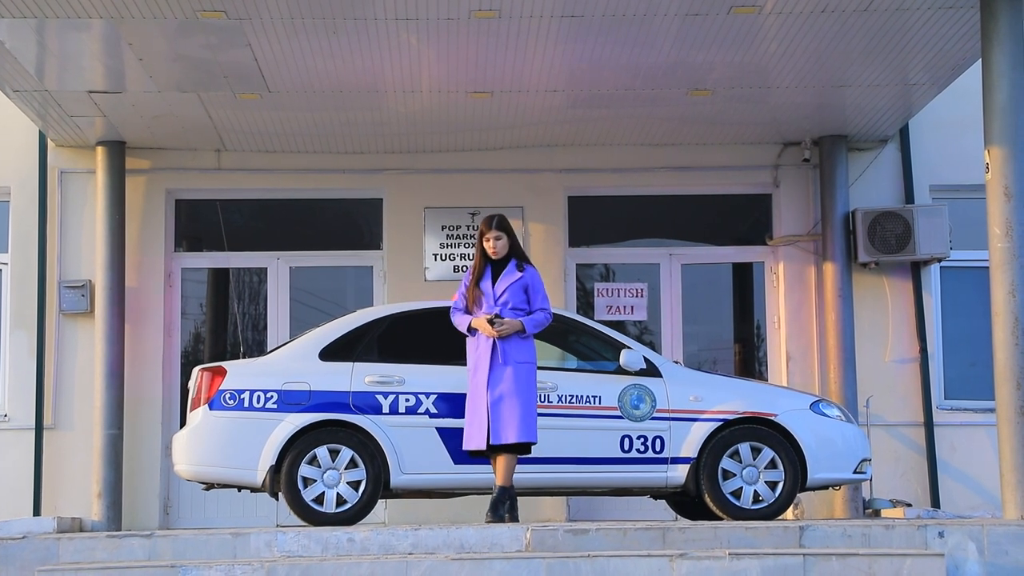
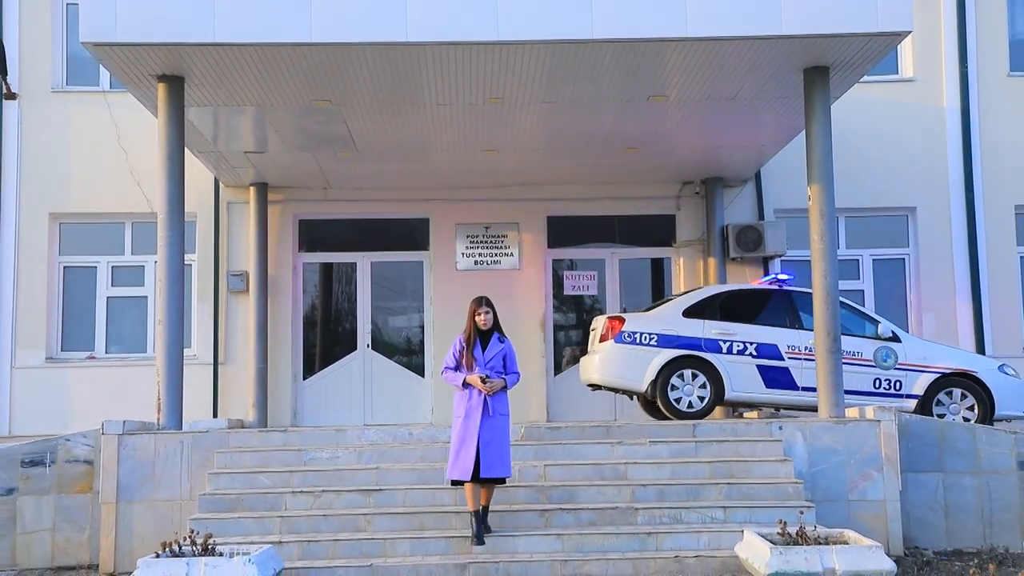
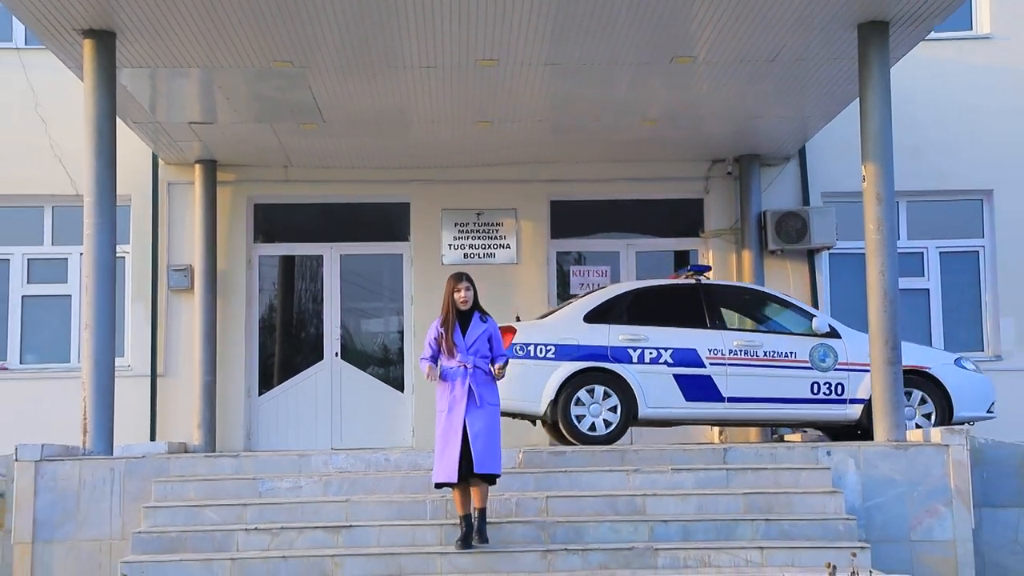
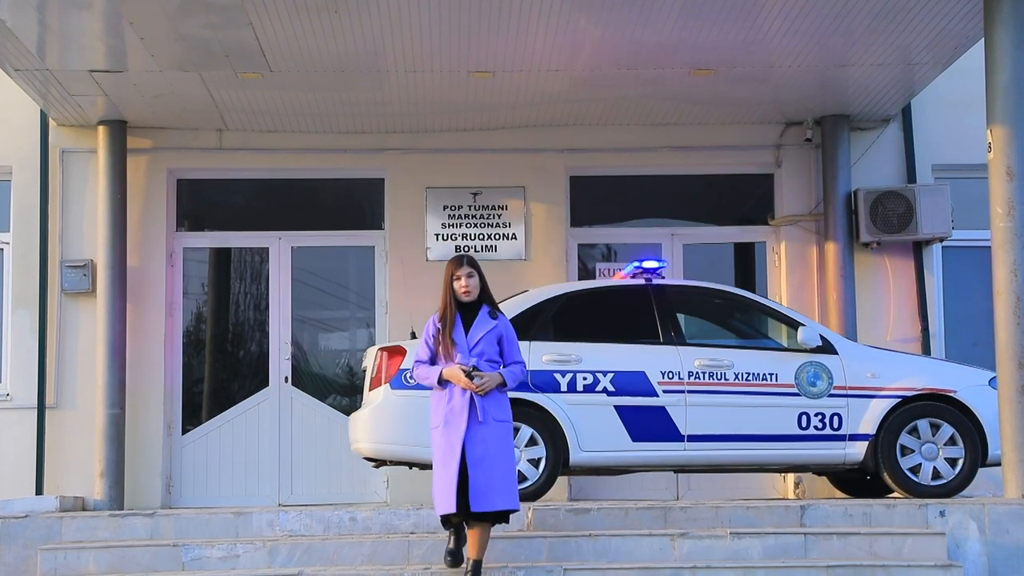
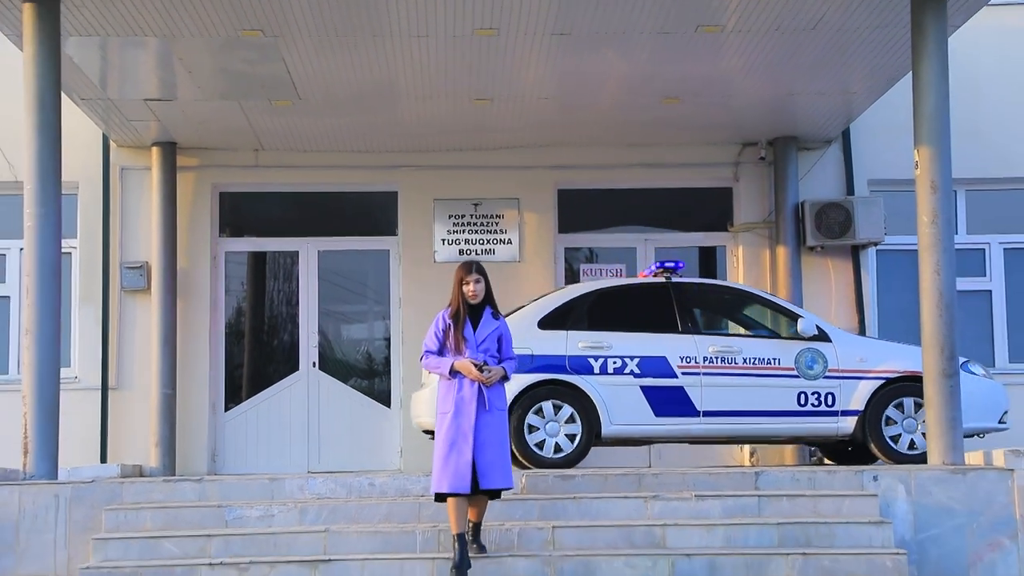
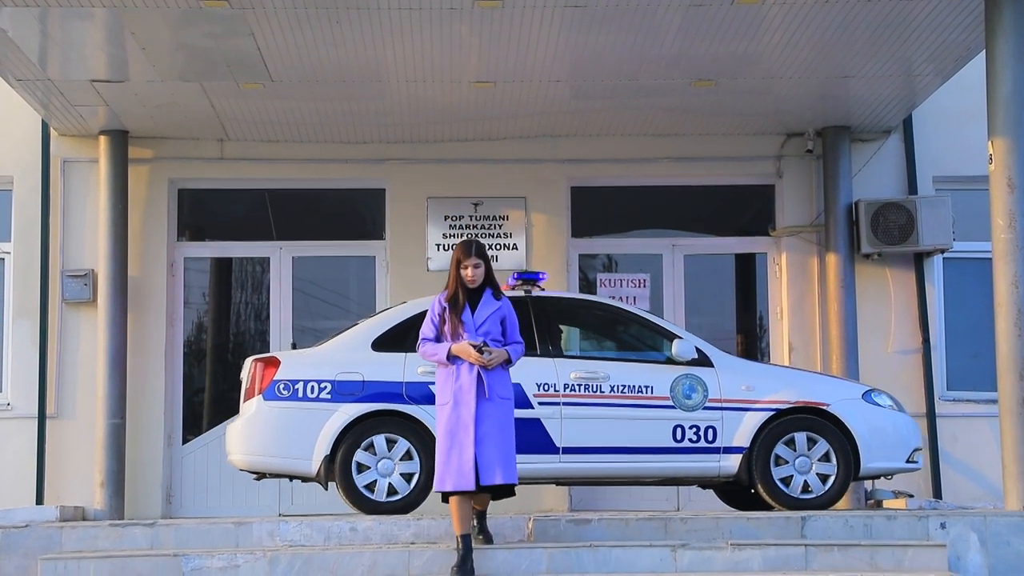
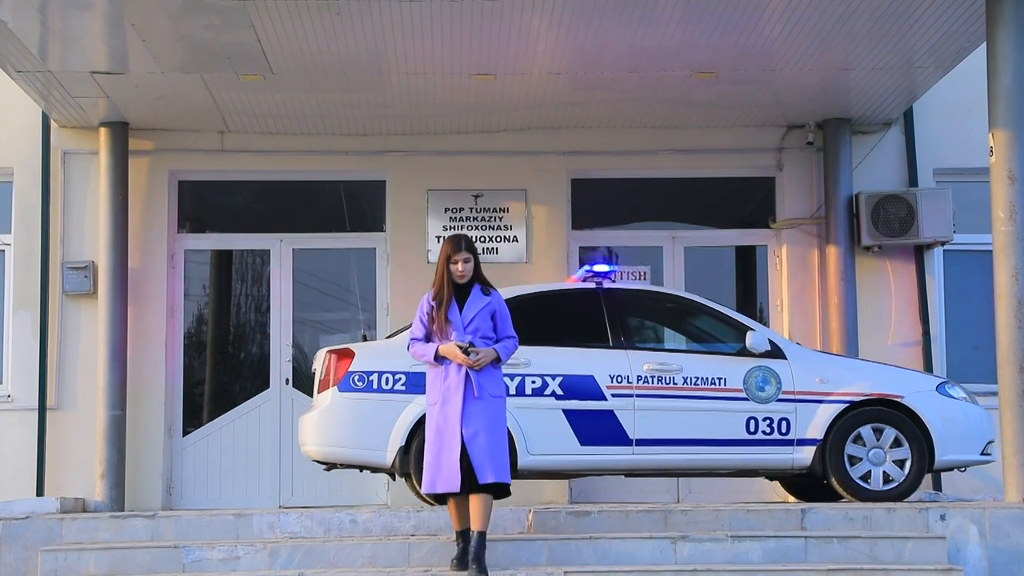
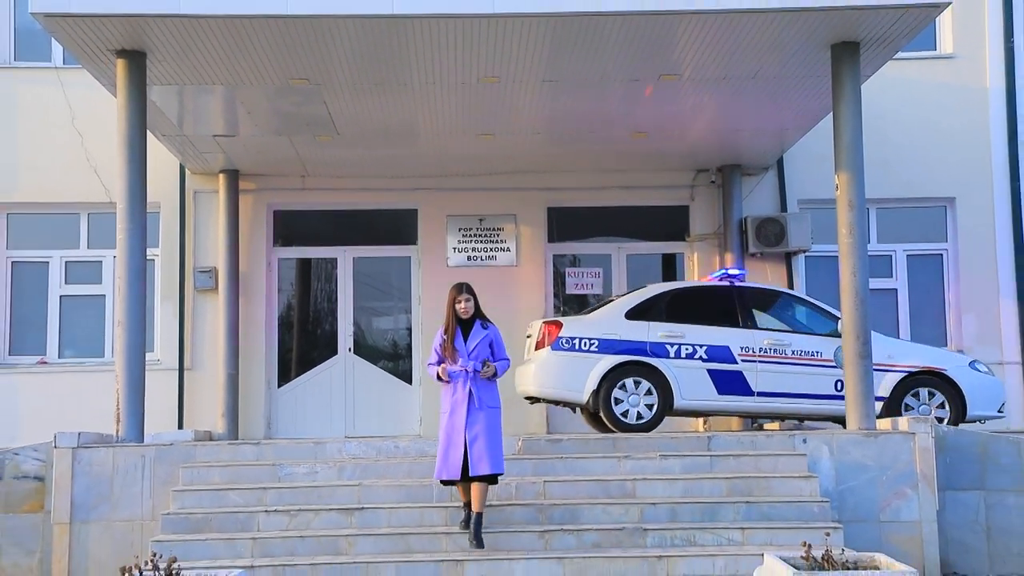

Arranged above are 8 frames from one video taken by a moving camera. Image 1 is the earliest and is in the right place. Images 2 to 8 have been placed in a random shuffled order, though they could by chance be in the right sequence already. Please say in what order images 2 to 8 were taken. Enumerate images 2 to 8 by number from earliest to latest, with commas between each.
6, 7, 4, 5, 3, 8, 2
